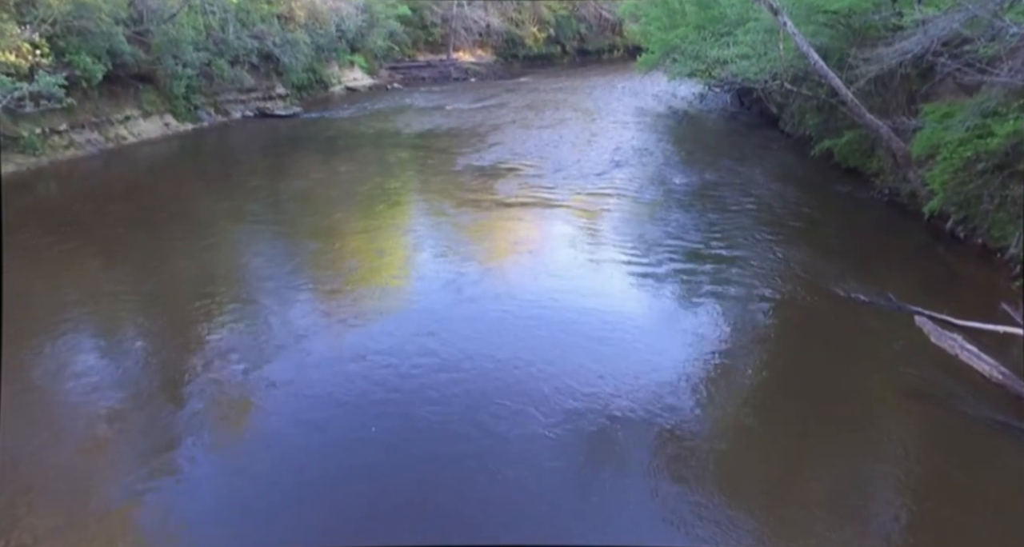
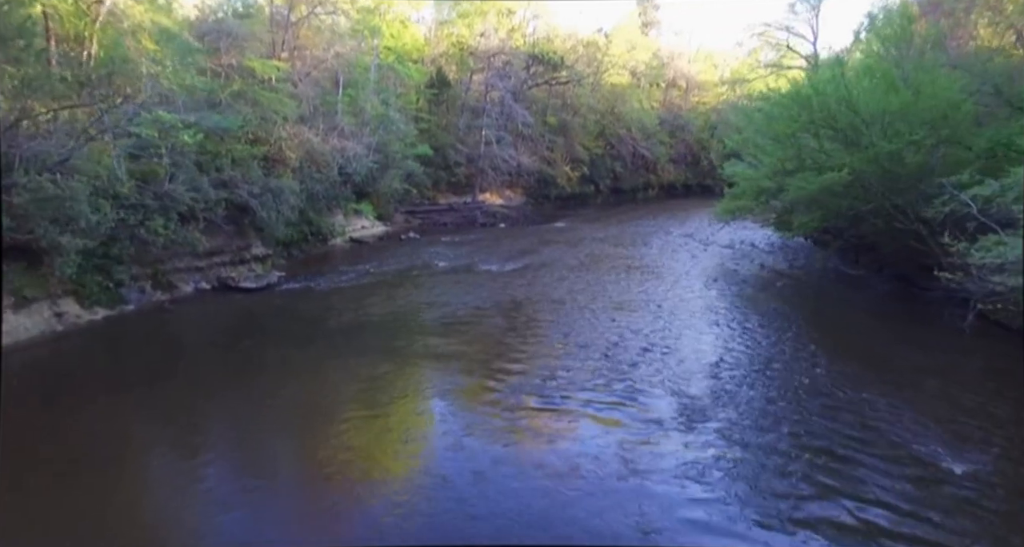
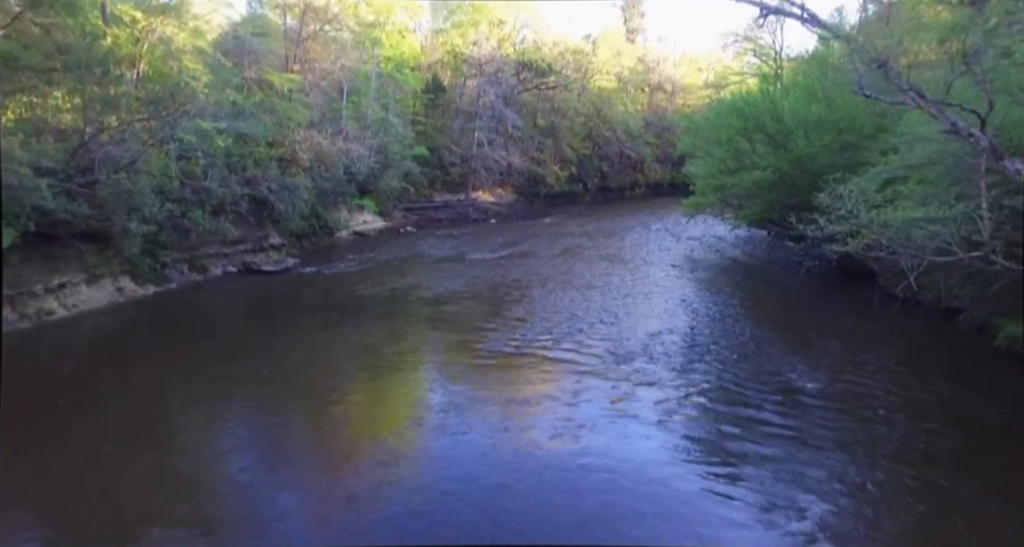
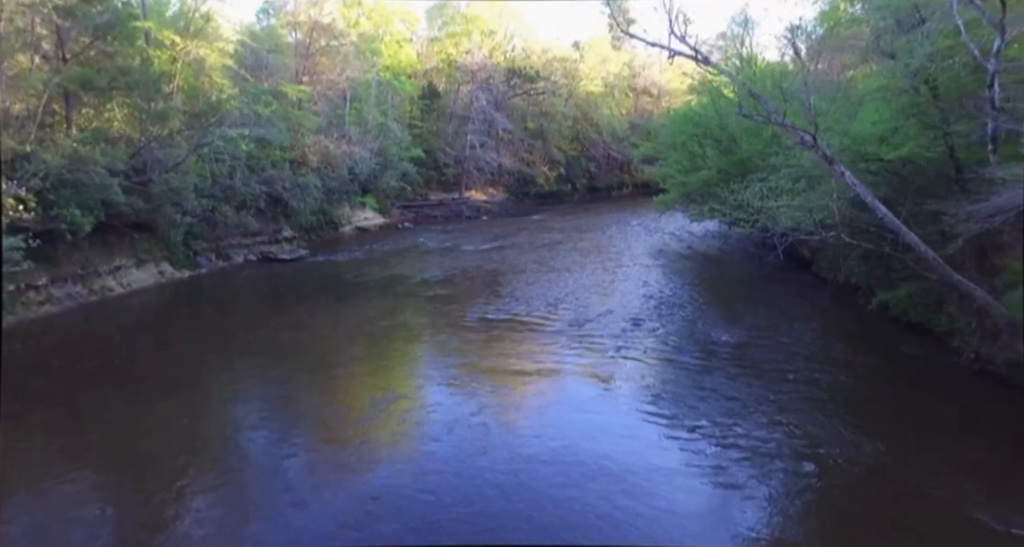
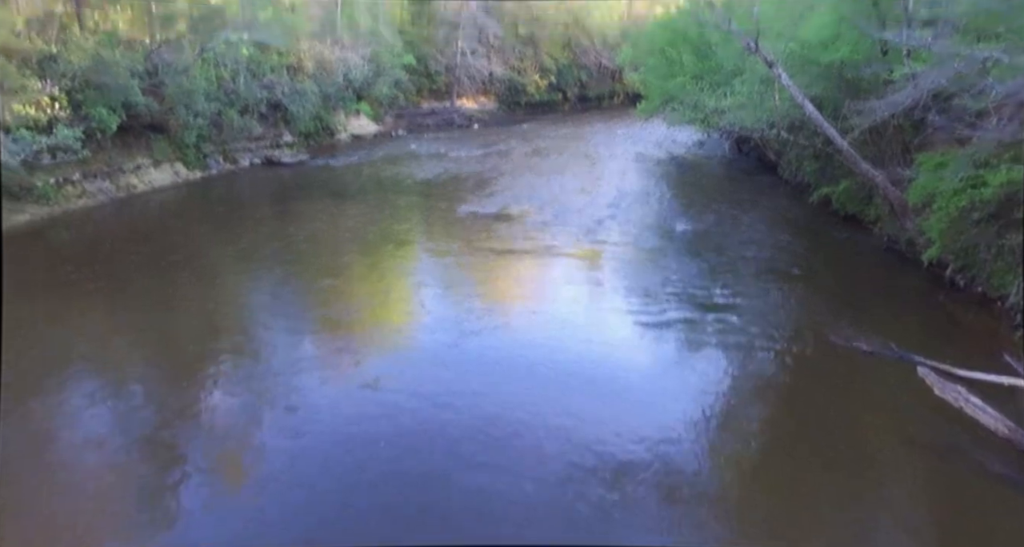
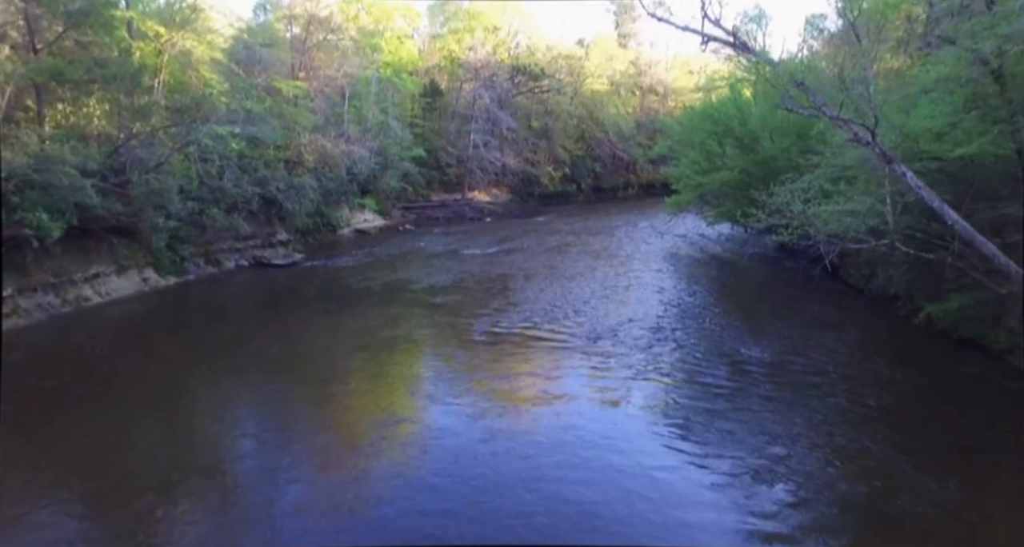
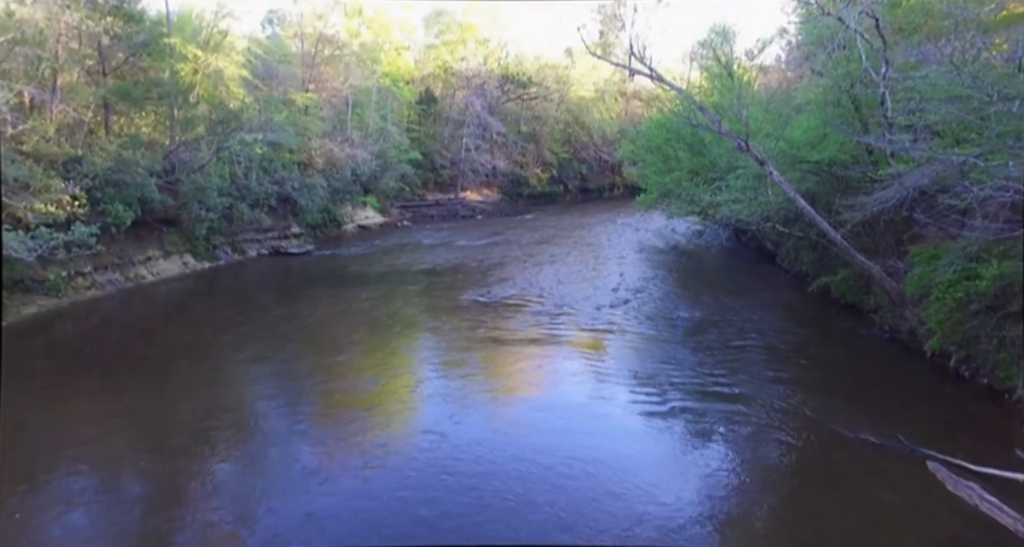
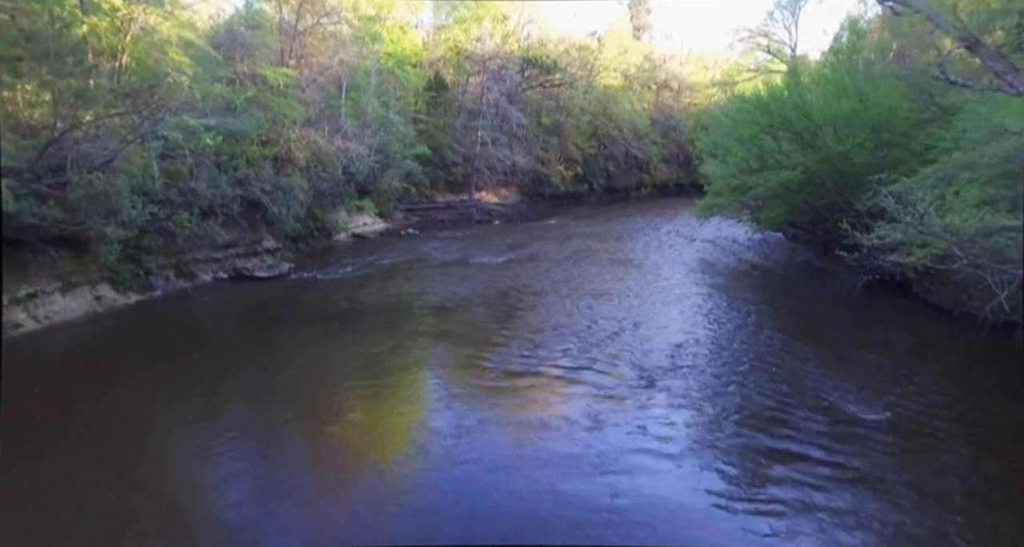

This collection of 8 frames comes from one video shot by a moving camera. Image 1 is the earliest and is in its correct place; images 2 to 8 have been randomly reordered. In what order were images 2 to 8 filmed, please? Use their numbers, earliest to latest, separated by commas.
5, 7, 4, 6, 3, 8, 2
